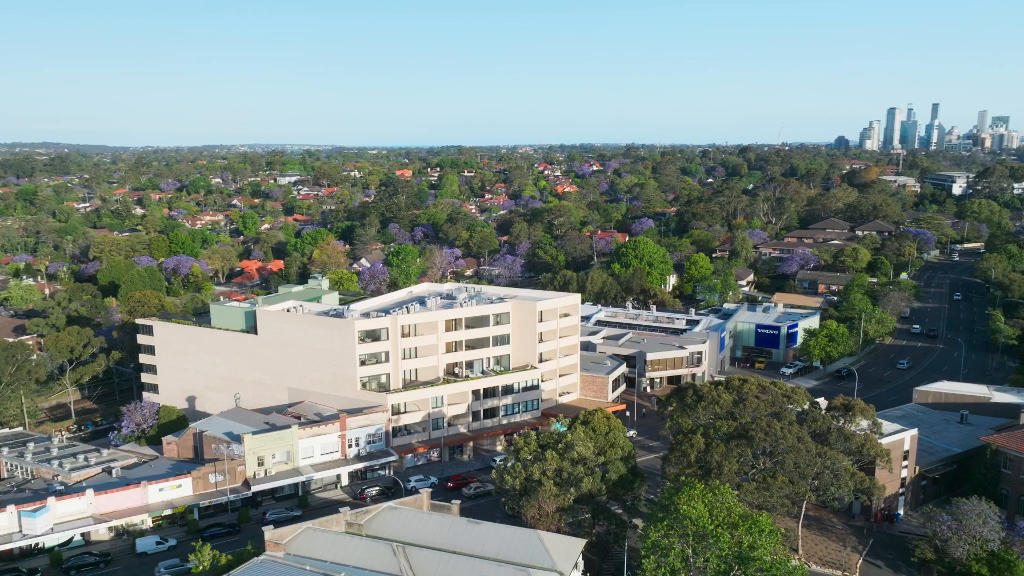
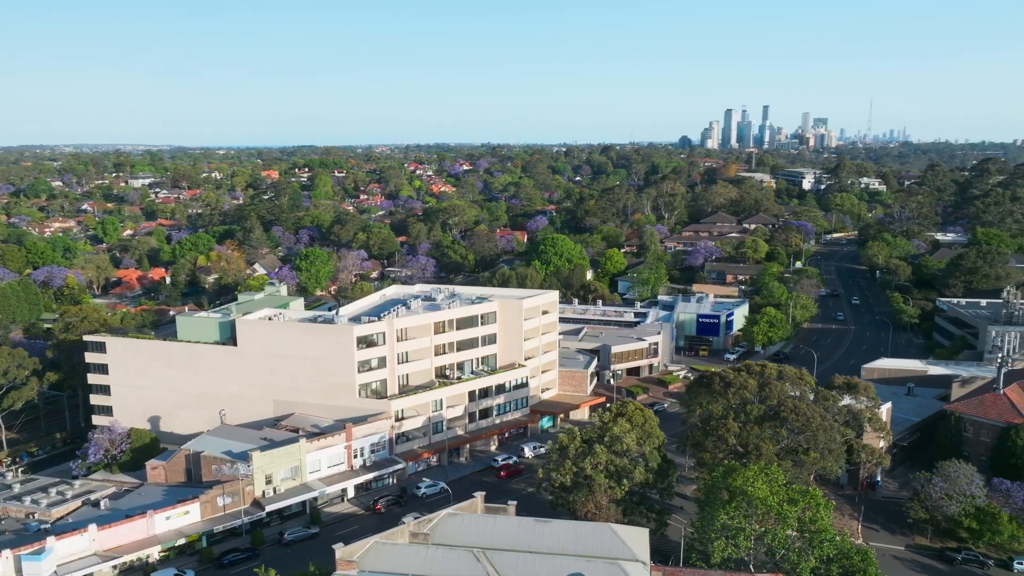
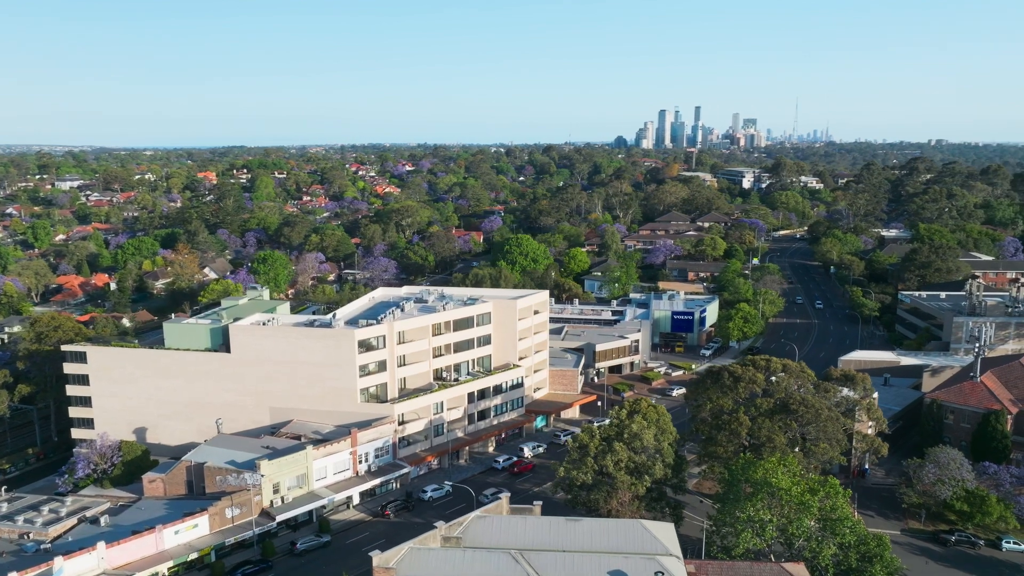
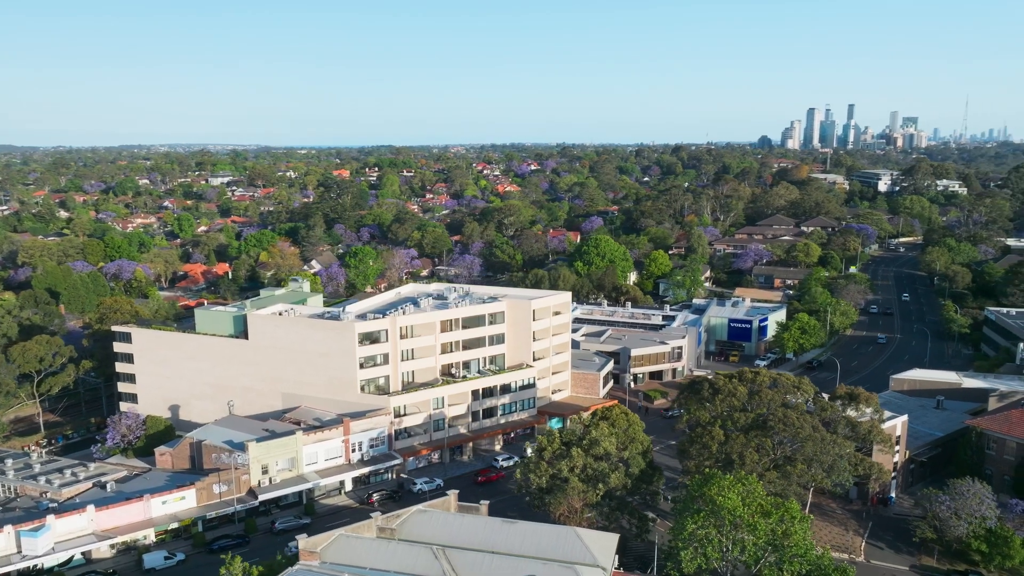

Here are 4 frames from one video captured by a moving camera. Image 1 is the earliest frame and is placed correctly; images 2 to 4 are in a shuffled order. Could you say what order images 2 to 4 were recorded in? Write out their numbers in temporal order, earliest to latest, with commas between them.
4, 2, 3
